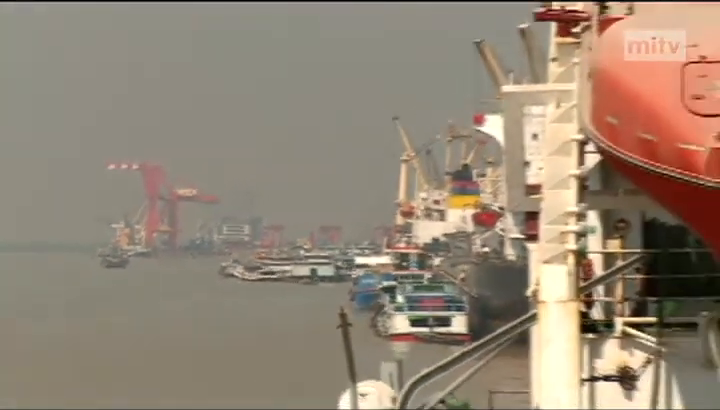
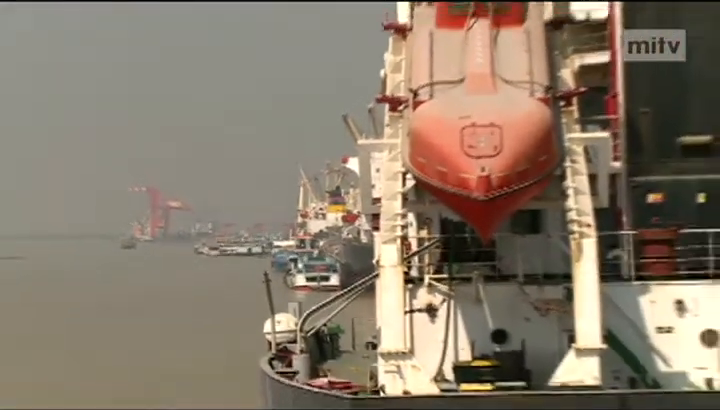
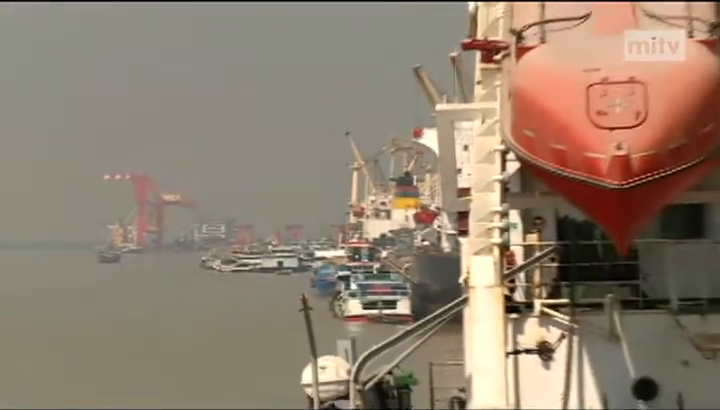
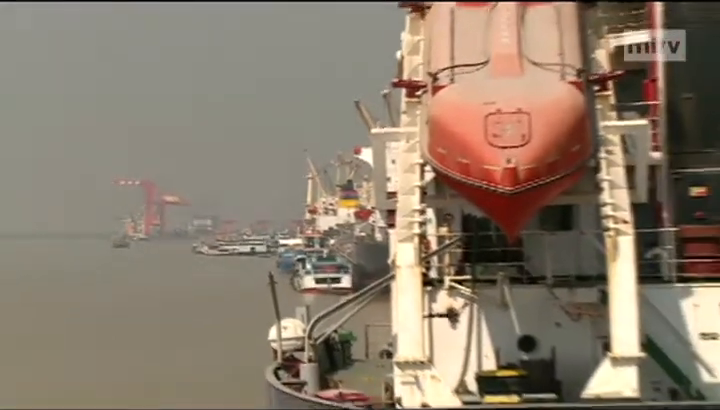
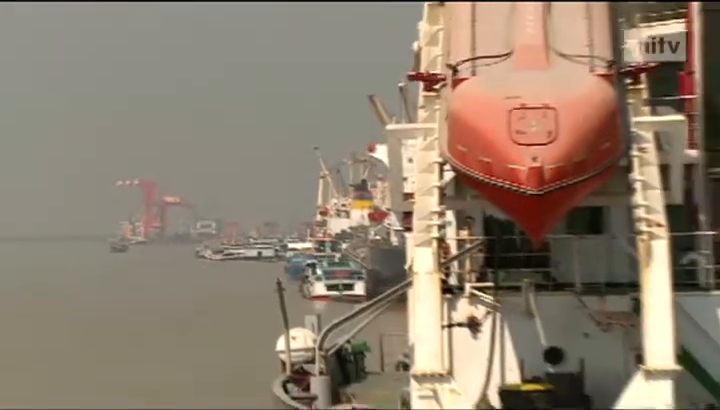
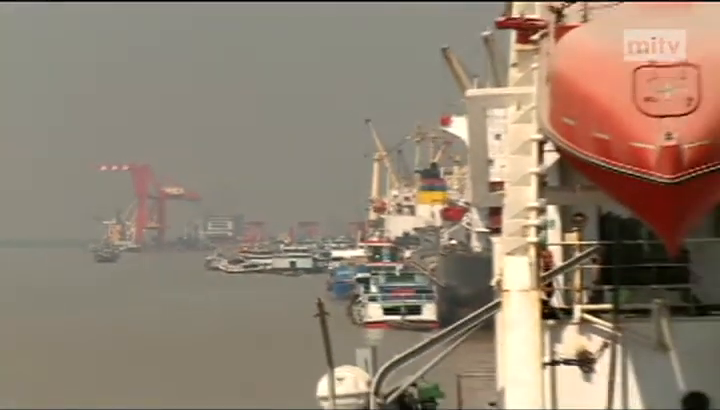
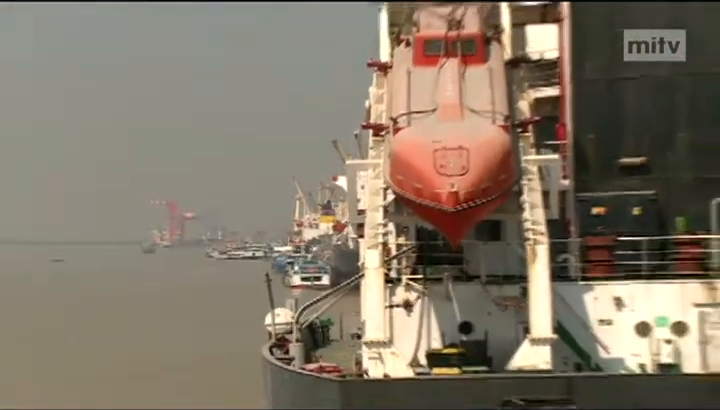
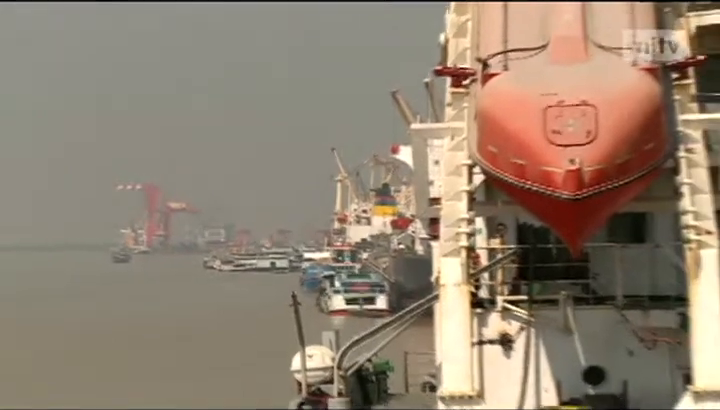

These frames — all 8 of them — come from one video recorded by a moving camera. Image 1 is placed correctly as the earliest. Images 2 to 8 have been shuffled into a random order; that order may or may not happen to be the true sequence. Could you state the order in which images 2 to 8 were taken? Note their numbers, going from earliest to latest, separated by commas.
6, 3, 8, 5, 4, 2, 7
